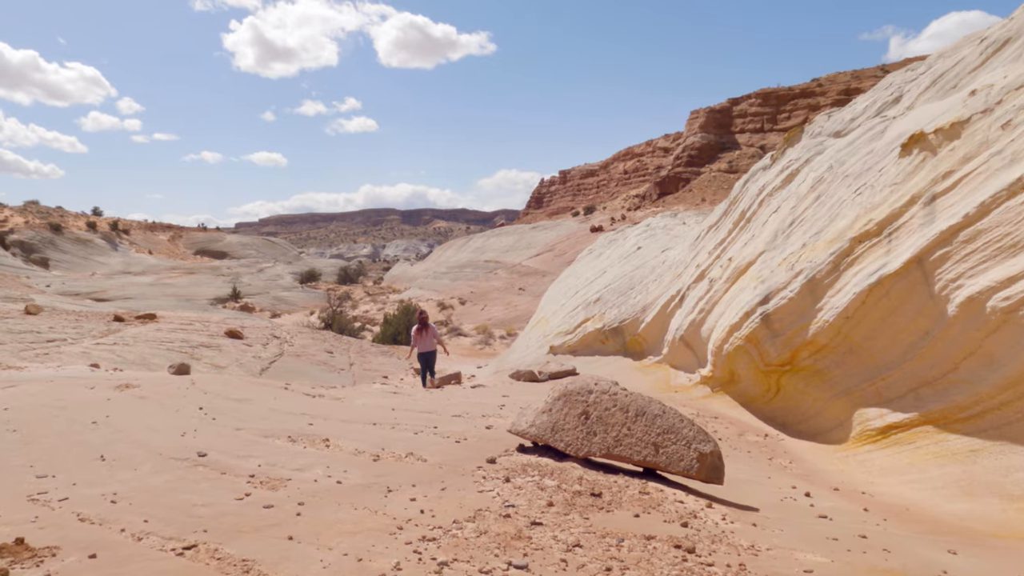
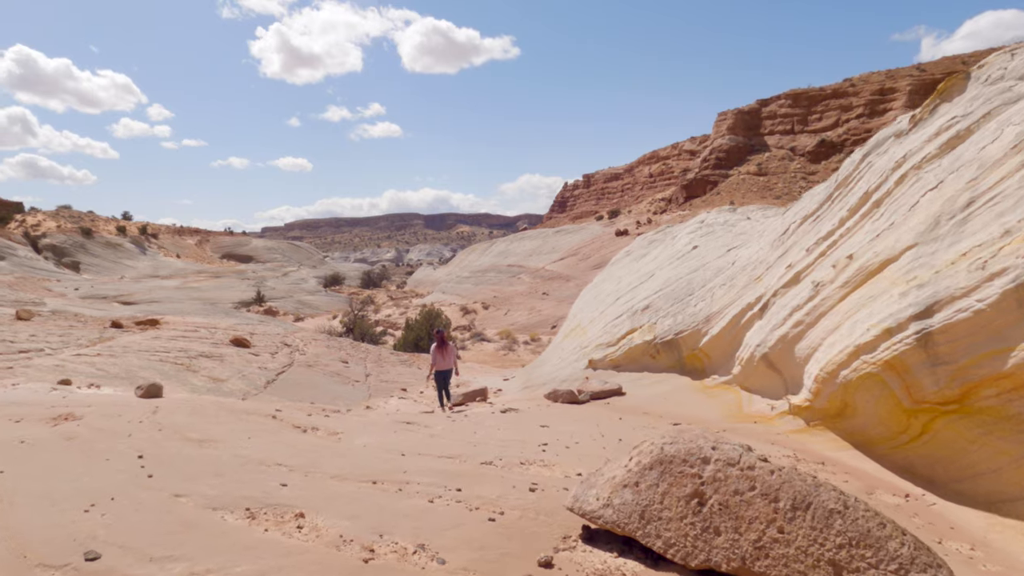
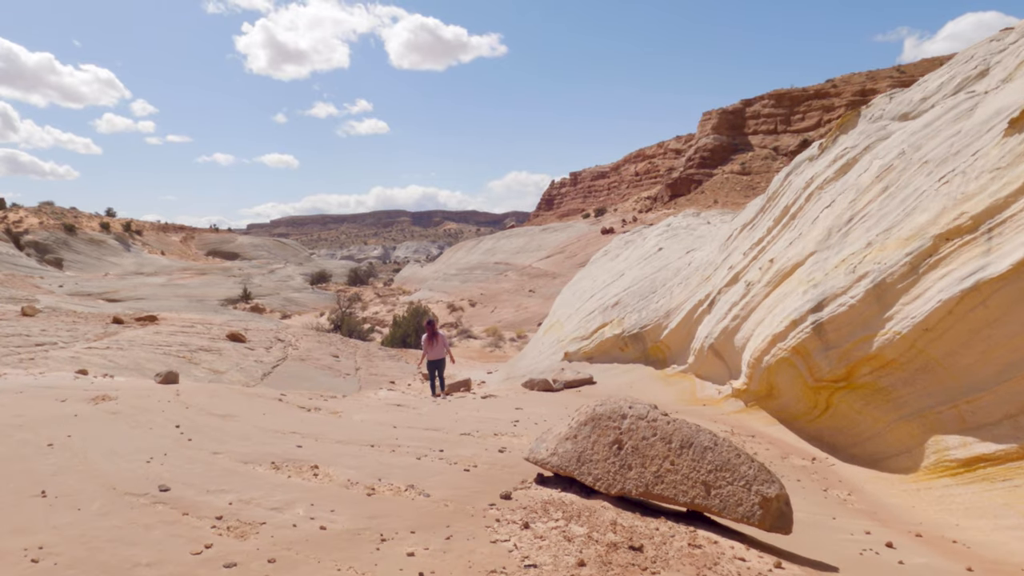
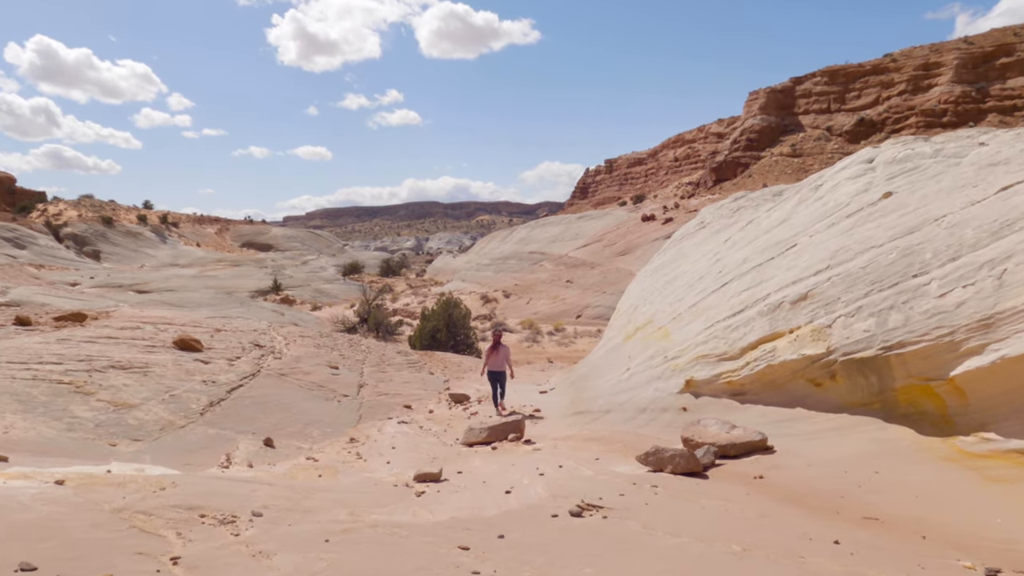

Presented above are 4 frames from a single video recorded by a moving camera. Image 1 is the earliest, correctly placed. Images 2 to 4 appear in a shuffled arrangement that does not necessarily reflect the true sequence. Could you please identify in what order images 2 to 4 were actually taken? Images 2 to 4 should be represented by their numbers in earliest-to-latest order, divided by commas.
3, 2, 4
